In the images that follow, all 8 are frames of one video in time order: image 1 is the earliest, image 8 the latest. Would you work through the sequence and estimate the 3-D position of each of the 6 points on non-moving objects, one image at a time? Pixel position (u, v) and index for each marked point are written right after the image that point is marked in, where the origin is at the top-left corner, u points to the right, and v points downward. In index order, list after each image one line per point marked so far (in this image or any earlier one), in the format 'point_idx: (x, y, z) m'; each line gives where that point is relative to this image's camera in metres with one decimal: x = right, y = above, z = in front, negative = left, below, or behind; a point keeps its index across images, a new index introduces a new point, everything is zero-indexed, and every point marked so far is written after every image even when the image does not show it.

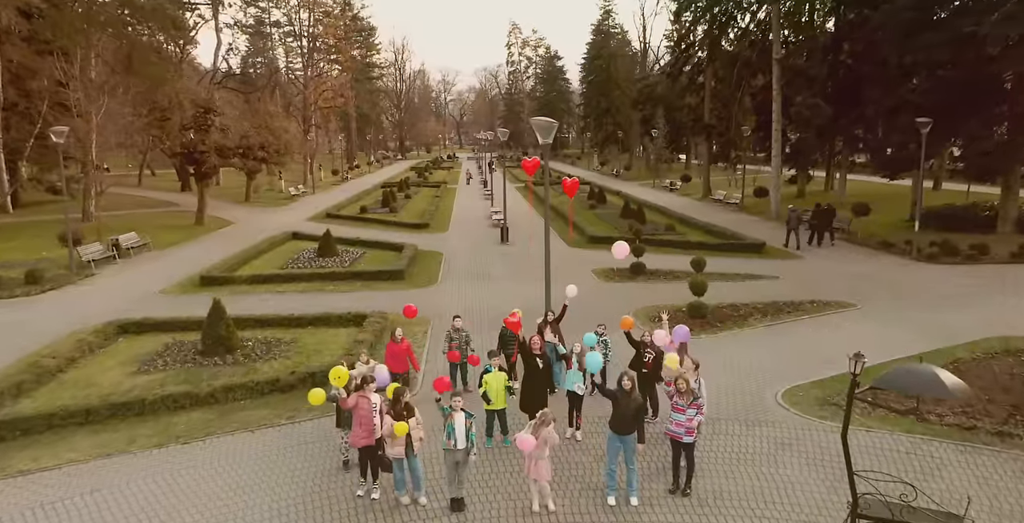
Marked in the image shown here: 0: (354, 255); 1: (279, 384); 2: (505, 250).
0: (-4.3, +0.1, +17.9) m
1: (-2.9, -1.5, +8.4) m
2: (-0.2, +0.4, +20.0) m
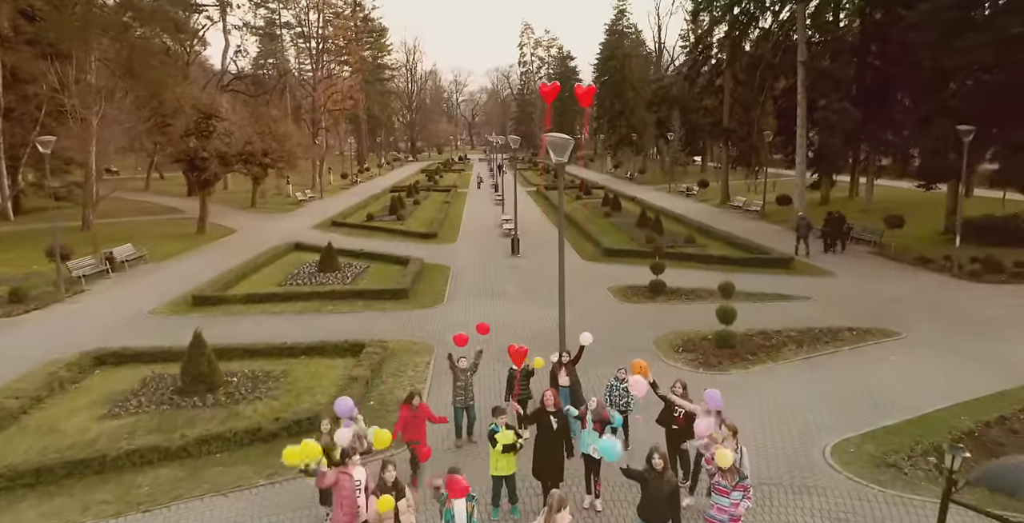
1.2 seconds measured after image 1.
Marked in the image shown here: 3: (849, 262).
0: (-4.0, -0.2, +17.0) m
1: (-2.8, -1.9, +7.4) m
2: (+0.1, 0.0, +19.0) m
3: (+9.5, 0.0, +18.6) m
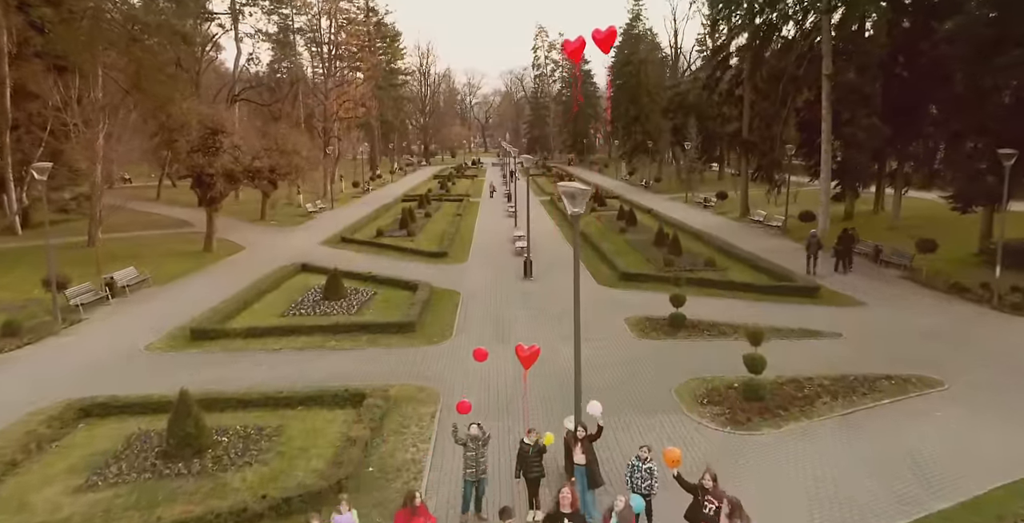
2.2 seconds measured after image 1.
0: (-3.7, -0.9, +16.4) m
1: (-2.7, -2.6, +6.8) m
2: (+0.4, -0.7, +18.3) m
3: (+9.9, -0.7, +17.7) m
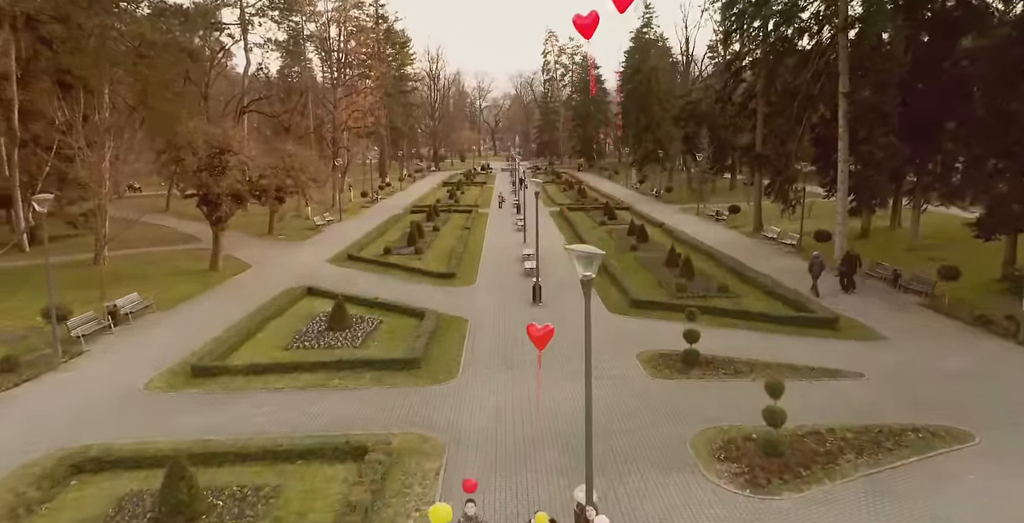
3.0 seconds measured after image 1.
0: (-3.5, -1.6, +16.0) m
1: (-2.7, -3.3, +6.4) m
2: (+0.7, -1.4, +17.9) m
3: (+10.1, -1.4, +17.2) m
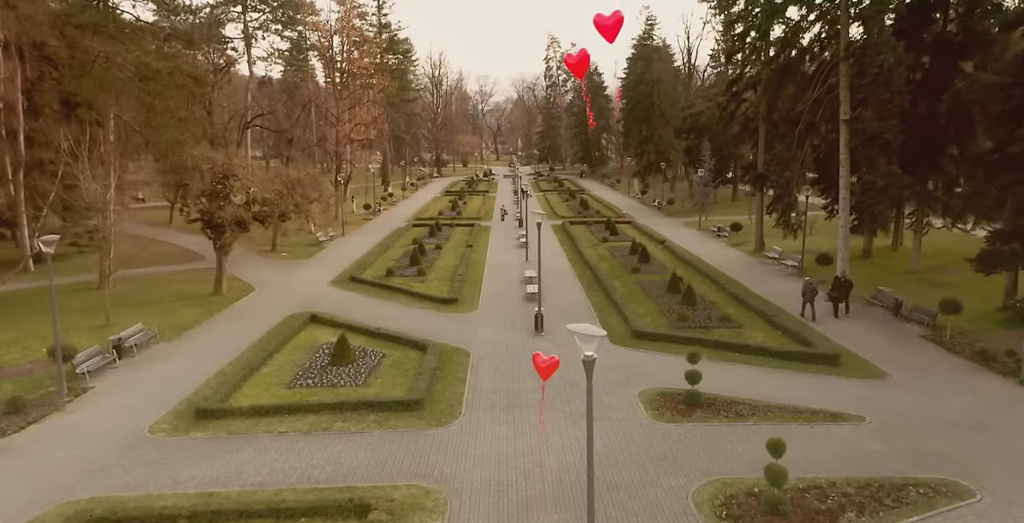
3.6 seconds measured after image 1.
0: (-3.5, -2.5, +16.1) m
1: (-2.6, -4.1, +6.5) m
2: (+0.7, -2.3, +18.0) m
3: (+10.1, -2.3, +17.2) m
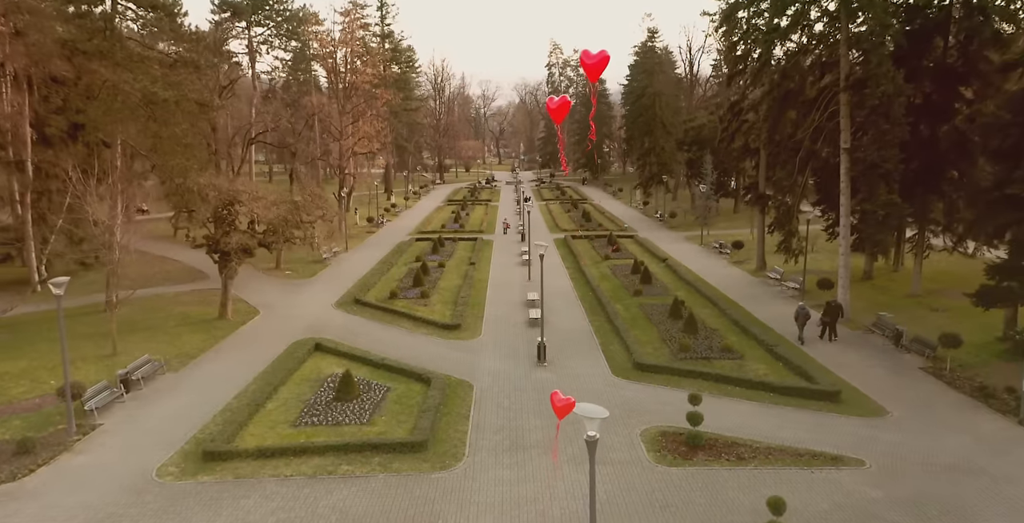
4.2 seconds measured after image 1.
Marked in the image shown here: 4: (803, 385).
0: (-3.4, -3.4, +16.3) m
1: (-2.6, -5.0, +6.6) m
2: (+0.8, -3.2, +18.1) m
3: (+10.2, -3.2, +17.3) m
4: (+7.3, -3.1, +16.5) m
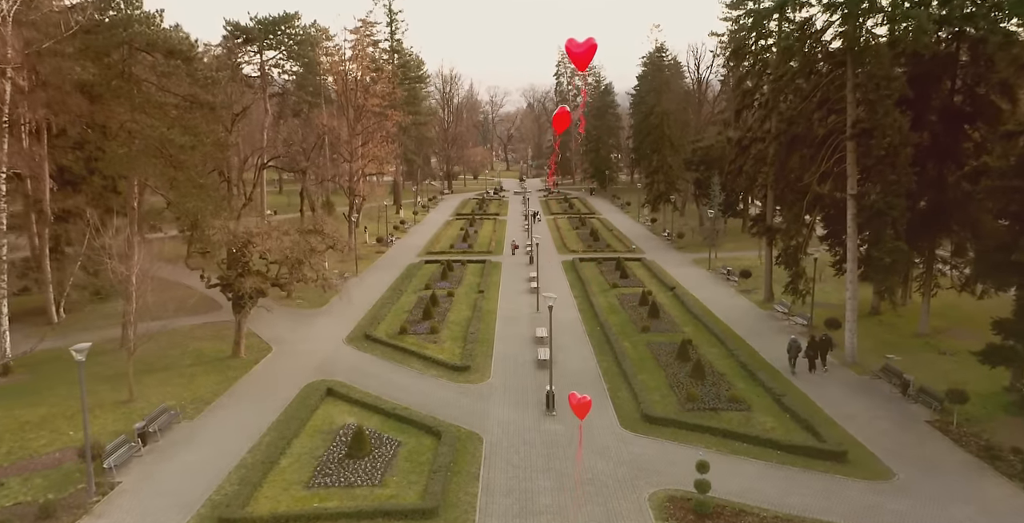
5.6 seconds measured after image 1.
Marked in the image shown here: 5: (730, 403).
0: (-3.1, -4.9, +16.6) m
1: (-2.5, -6.5, +6.9) m
2: (+1.1, -4.7, +18.3) m
3: (+10.5, -4.7, +17.4) m
4: (+7.5, -4.6, +16.7) m
5: (+6.4, -4.2, +19.4) m
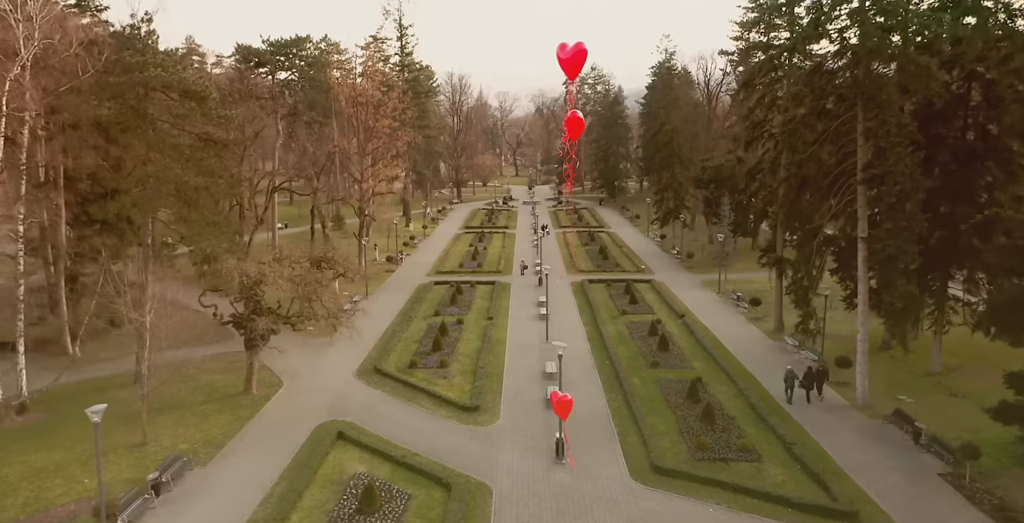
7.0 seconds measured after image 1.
0: (-2.9, -6.3, +16.7) m
1: (-2.4, -7.9, +7.0) m
2: (+1.3, -6.1, +18.4) m
3: (+10.7, -6.2, +17.3) m
4: (+7.8, -6.0, +16.6) m
5: (+6.7, -5.6, +19.4) m
